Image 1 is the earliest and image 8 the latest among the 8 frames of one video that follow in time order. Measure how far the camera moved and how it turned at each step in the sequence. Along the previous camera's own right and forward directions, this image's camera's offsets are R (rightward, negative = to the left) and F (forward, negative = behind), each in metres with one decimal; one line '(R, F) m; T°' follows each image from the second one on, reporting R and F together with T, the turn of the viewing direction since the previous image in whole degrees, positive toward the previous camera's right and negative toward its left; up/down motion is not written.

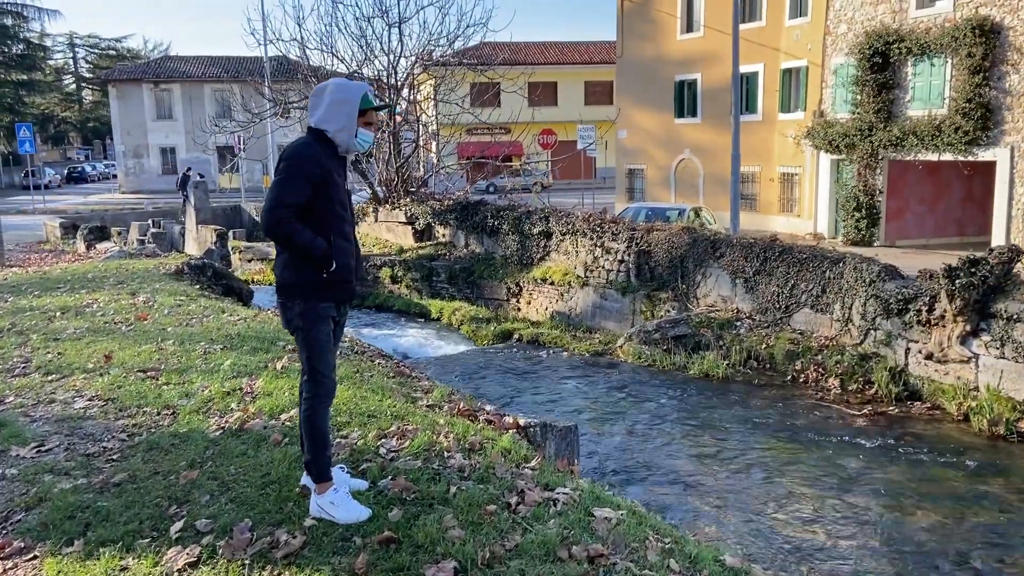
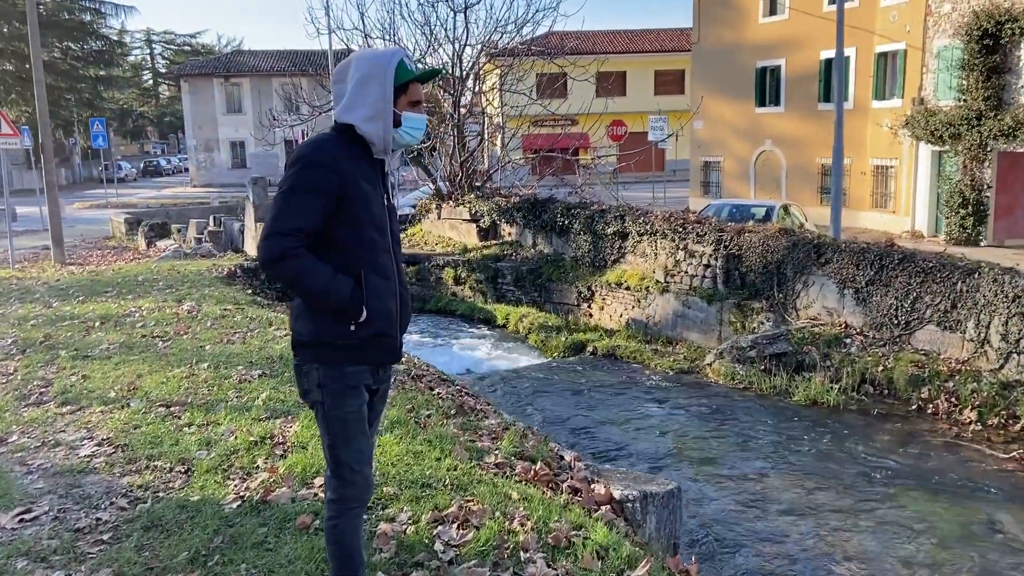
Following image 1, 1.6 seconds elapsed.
(-0.2, +1.2) m; -5°
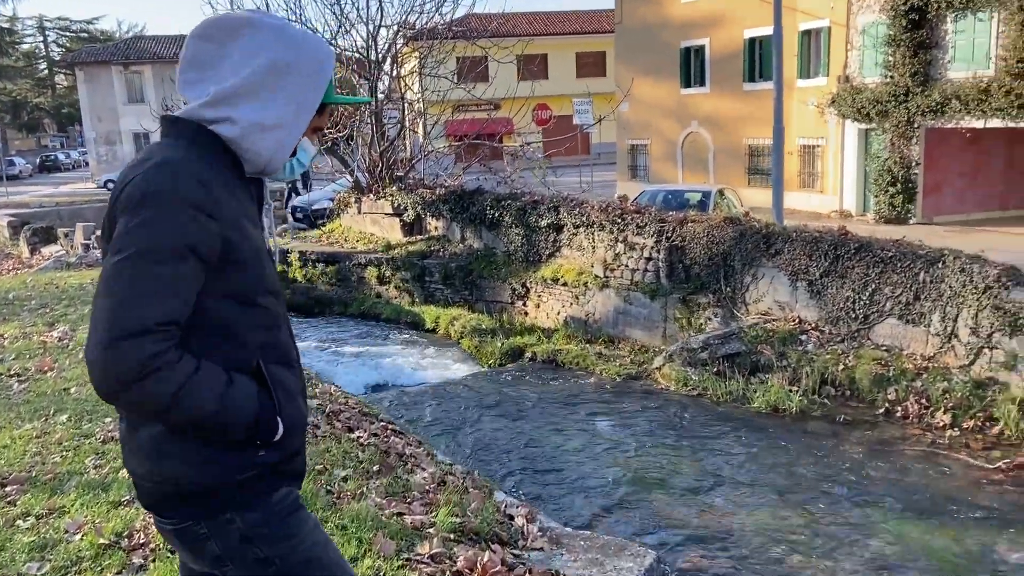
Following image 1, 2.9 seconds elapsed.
(0.0, +1.1) m; +5°
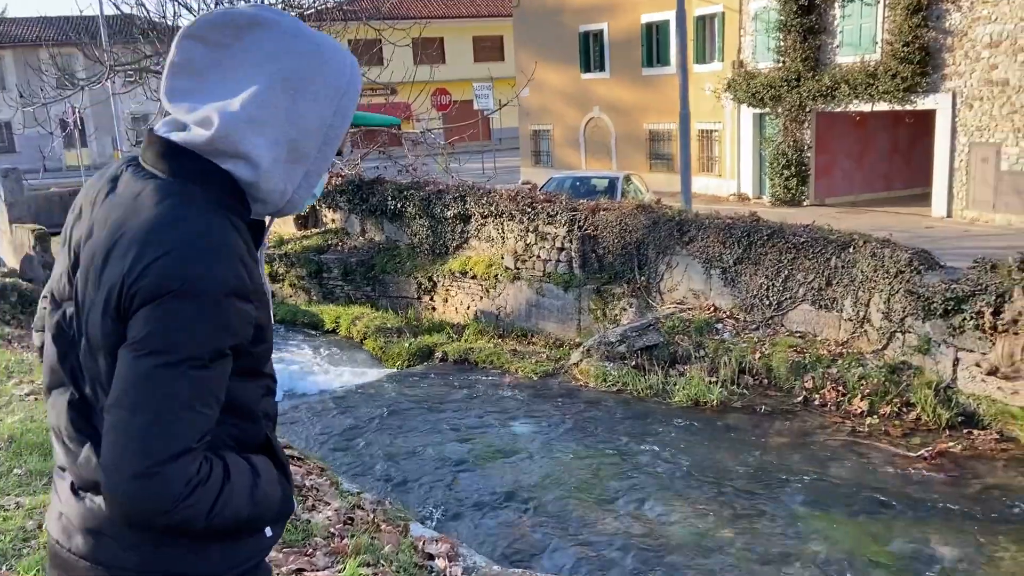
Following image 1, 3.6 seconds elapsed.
(-0.1, +0.5) m; +7°
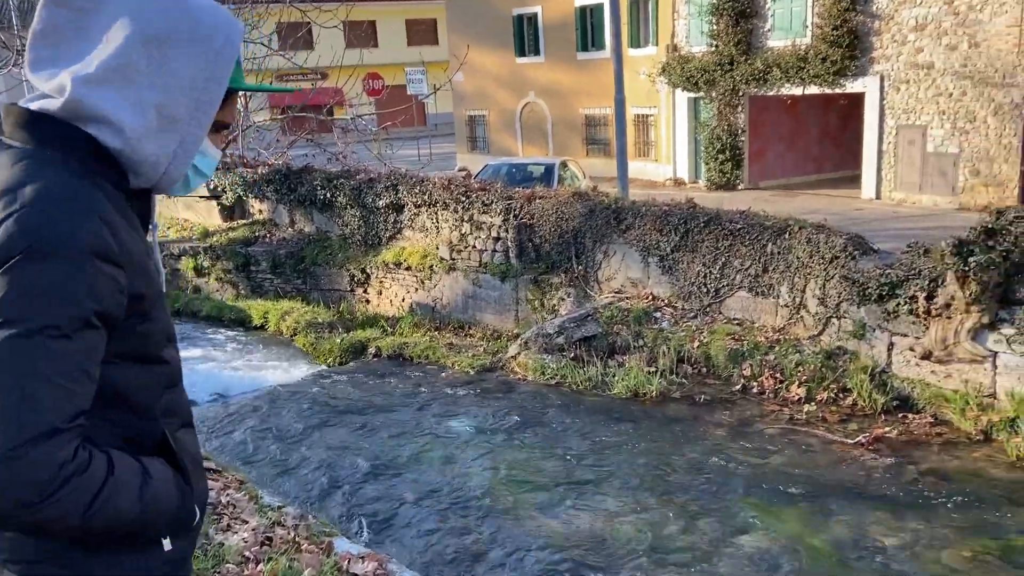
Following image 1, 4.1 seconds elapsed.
(+0.1, +0.3) m; +4°
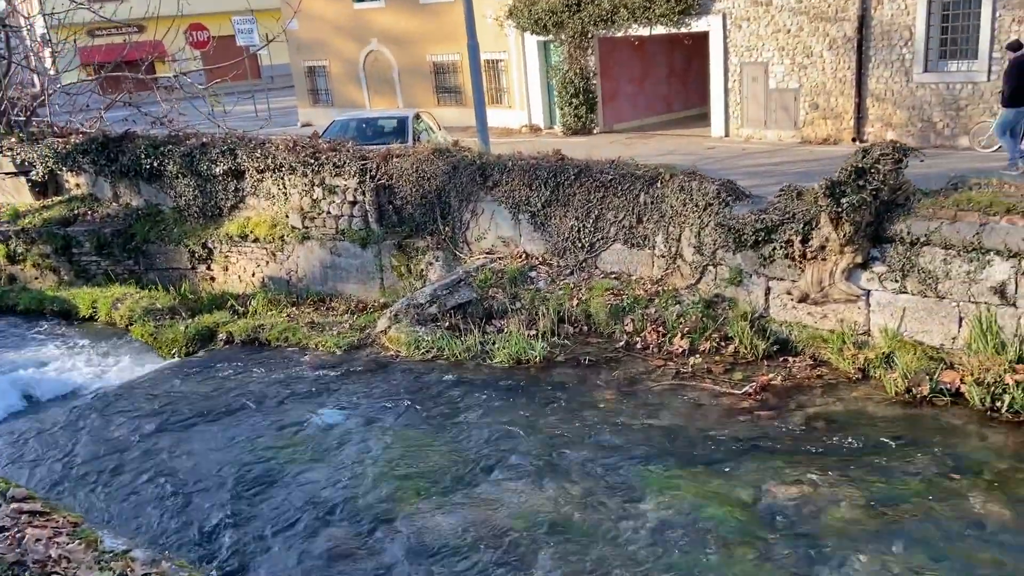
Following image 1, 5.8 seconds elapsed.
(-0.1, +0.6) m; +10°
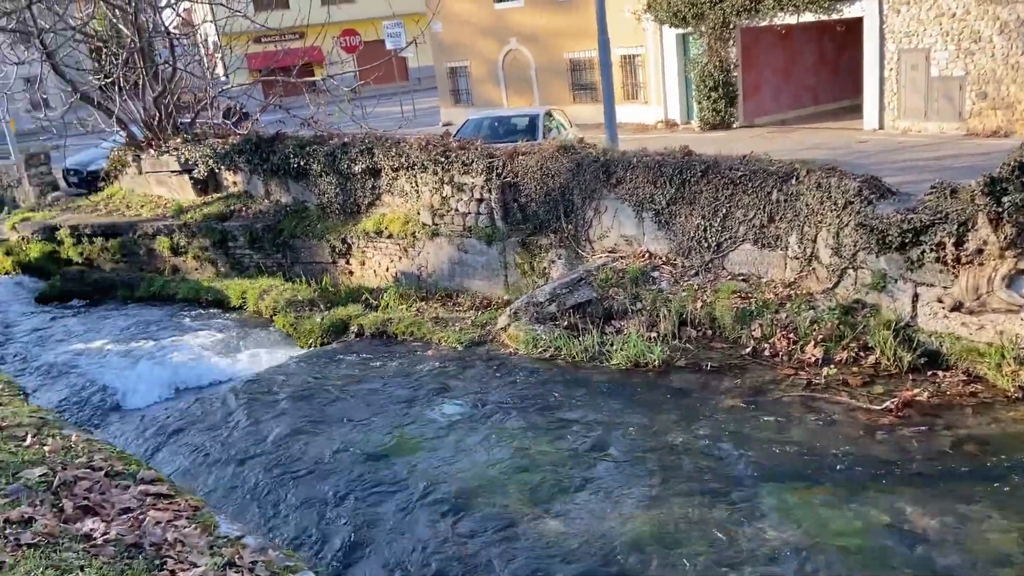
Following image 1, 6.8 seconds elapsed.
(+0.2, +0.2) m; -10°
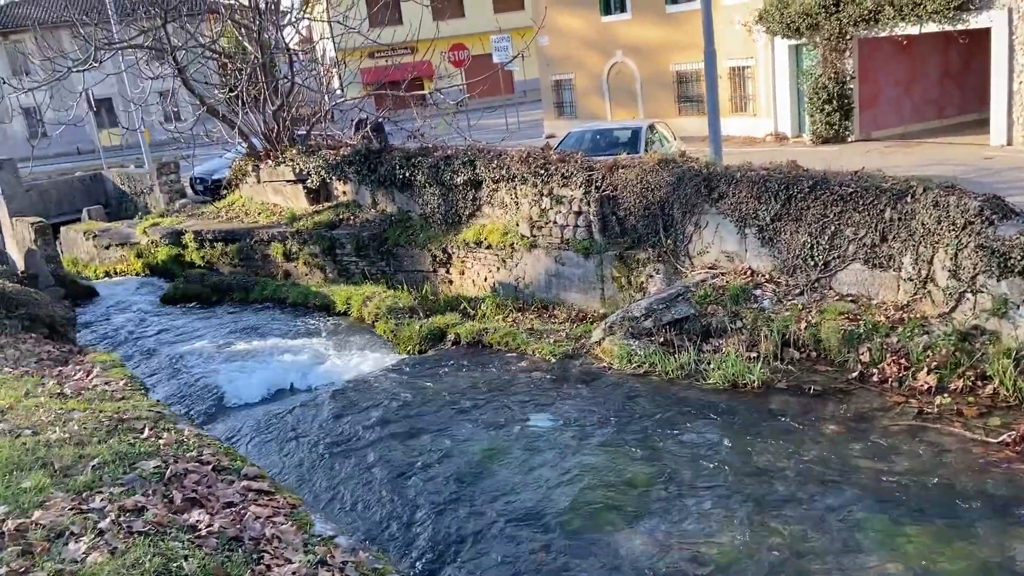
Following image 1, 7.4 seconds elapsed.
(+0.1, 0.0) m; -7°
